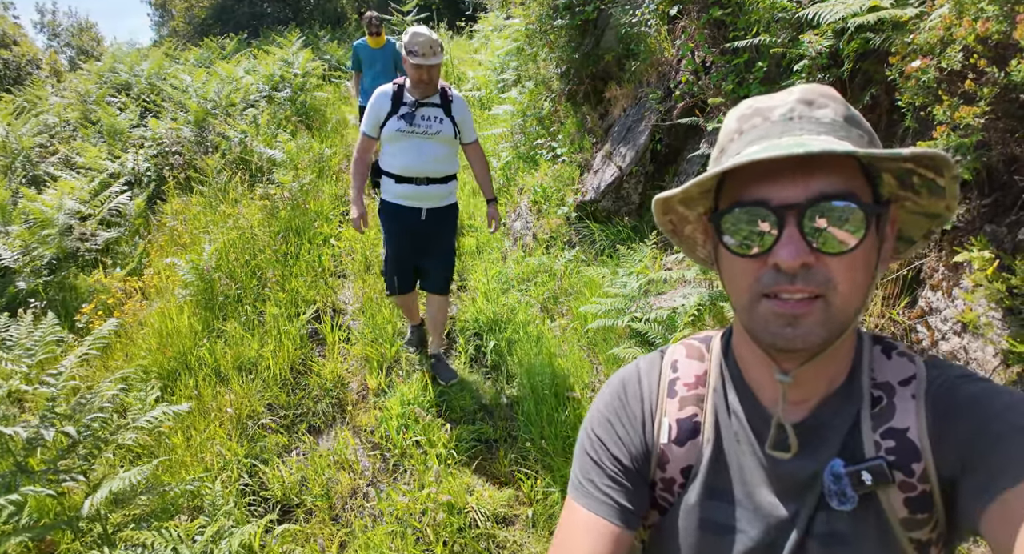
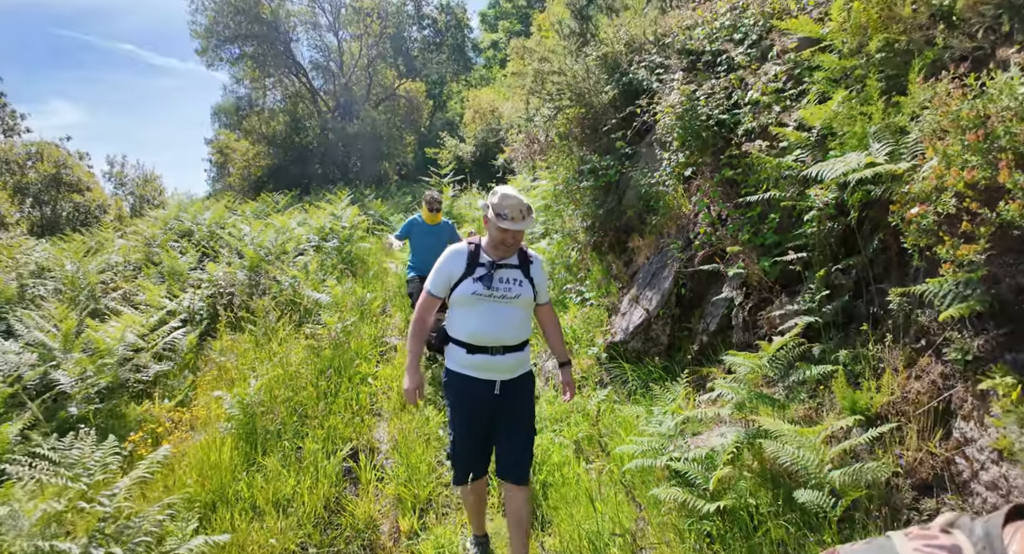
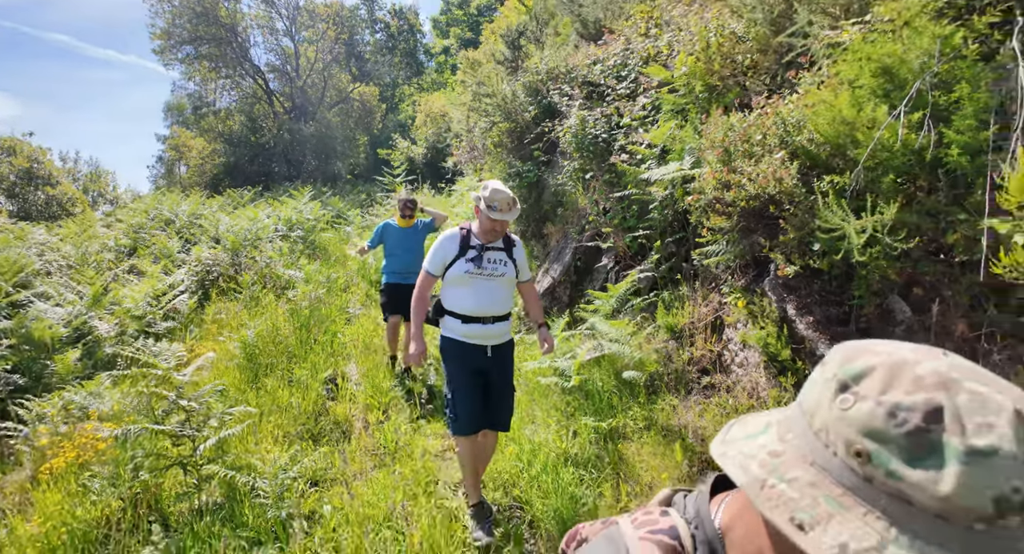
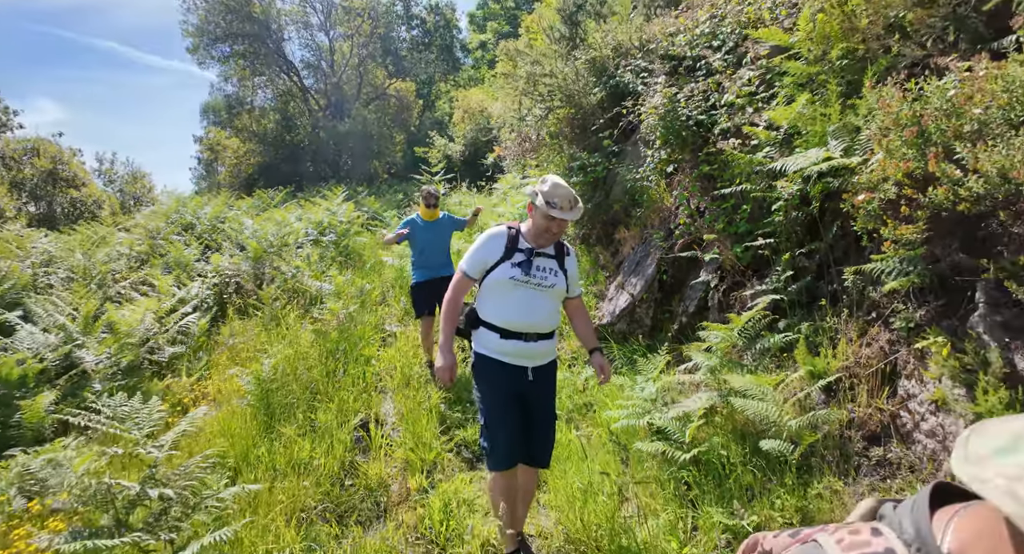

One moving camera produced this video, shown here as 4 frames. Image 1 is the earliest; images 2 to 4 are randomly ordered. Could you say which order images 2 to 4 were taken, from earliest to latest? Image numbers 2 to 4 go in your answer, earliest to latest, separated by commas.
2, 4, 3
